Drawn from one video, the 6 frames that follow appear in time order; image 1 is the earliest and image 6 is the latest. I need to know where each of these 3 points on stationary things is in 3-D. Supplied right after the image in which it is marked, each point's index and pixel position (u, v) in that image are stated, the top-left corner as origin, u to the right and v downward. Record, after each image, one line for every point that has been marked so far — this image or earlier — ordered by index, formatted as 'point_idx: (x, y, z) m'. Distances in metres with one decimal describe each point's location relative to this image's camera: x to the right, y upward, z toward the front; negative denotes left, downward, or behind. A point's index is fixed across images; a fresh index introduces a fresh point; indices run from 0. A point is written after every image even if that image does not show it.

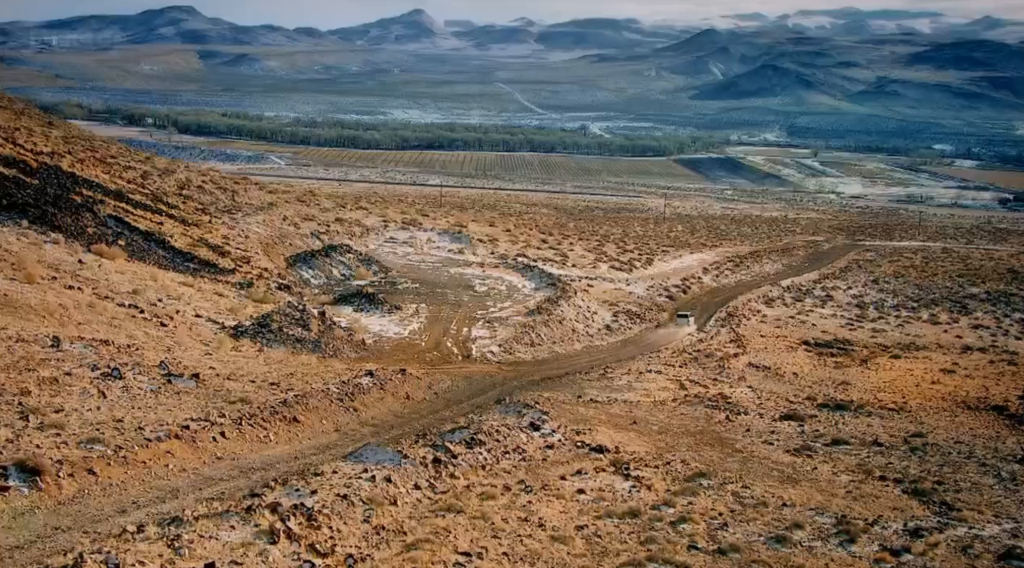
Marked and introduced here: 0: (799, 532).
0: (+3.7, -3.3, +13.4) m
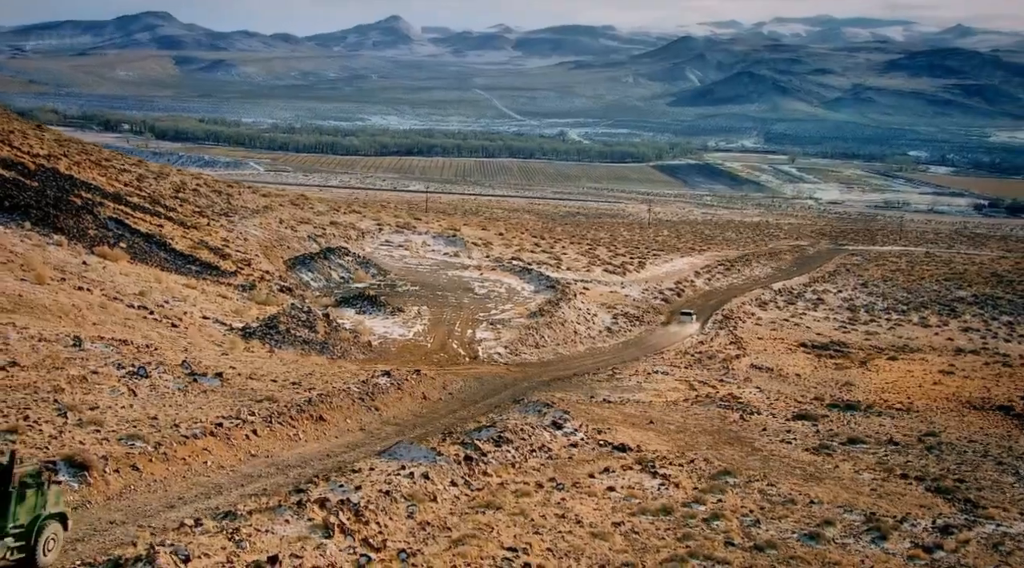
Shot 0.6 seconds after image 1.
0: (+4.2, -3.2, +13.5) m
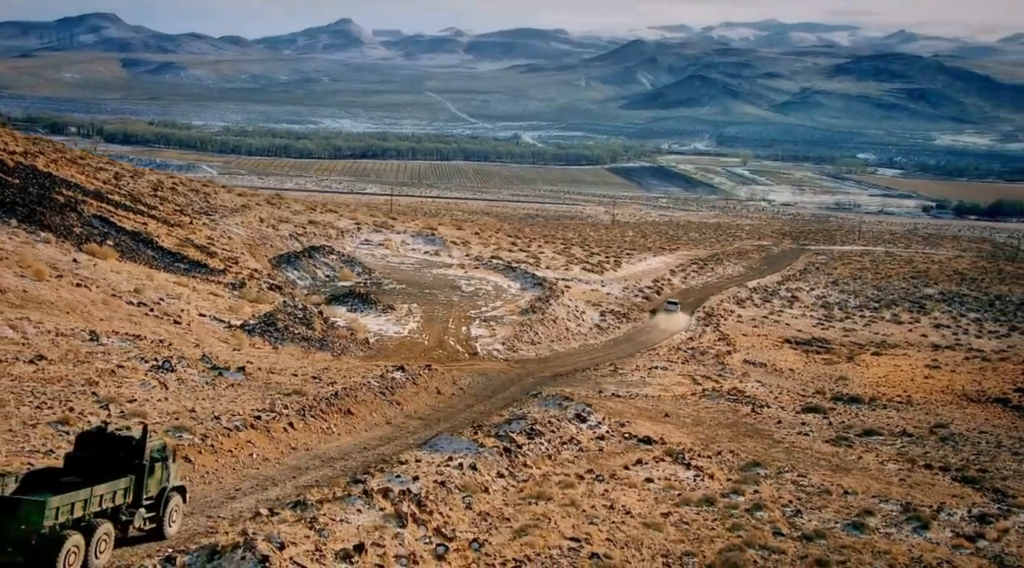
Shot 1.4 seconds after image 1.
0: (+4.7, -3.1, +13.5) m
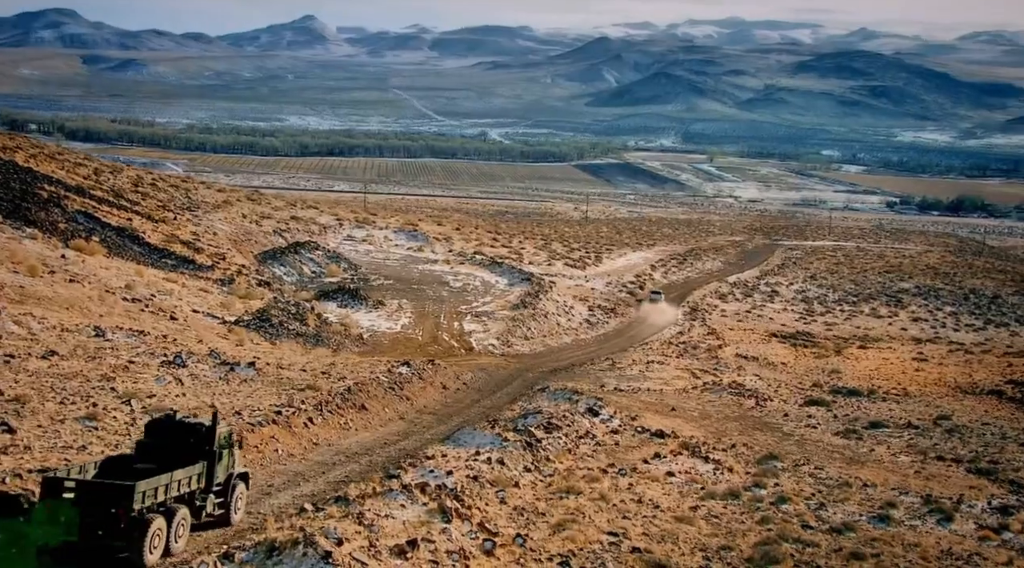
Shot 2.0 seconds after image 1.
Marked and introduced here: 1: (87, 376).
0: (+5.0, -3.0, +13.4) m
1: (-5.2, -1.1, +12.7) m
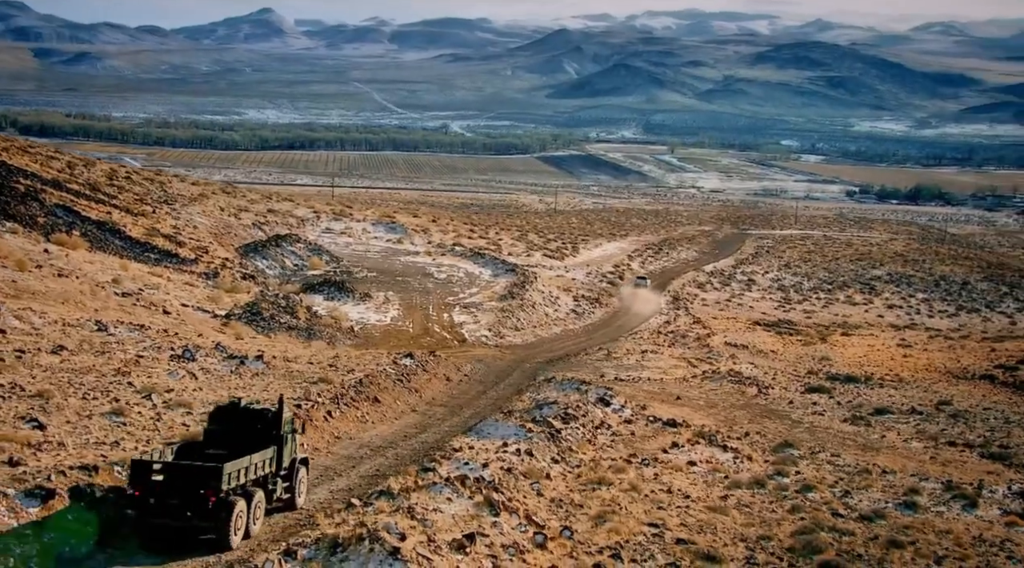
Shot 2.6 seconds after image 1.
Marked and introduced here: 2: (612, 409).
0: (+5.3, -2.8, +13.3) m
1: (-4.9, -1.0, +12.3) m
2: (+1.6, -2.0, +16.7) m
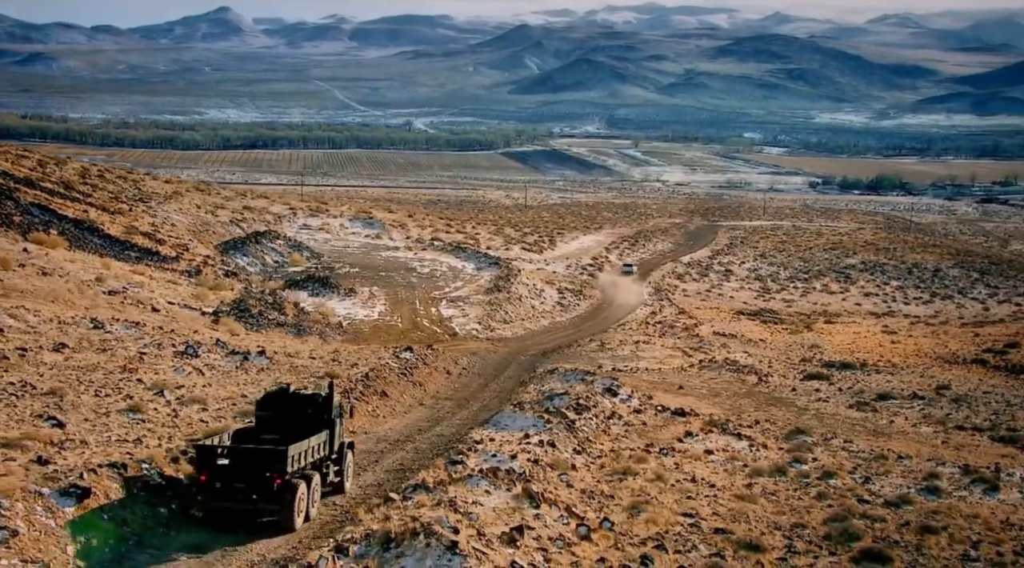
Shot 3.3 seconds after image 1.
0: (+5.5, -2.5, +13.2) m
1: (-4.7, -1.0, +11.9) m
2: (+1.7, -1.8, +16.4) m
